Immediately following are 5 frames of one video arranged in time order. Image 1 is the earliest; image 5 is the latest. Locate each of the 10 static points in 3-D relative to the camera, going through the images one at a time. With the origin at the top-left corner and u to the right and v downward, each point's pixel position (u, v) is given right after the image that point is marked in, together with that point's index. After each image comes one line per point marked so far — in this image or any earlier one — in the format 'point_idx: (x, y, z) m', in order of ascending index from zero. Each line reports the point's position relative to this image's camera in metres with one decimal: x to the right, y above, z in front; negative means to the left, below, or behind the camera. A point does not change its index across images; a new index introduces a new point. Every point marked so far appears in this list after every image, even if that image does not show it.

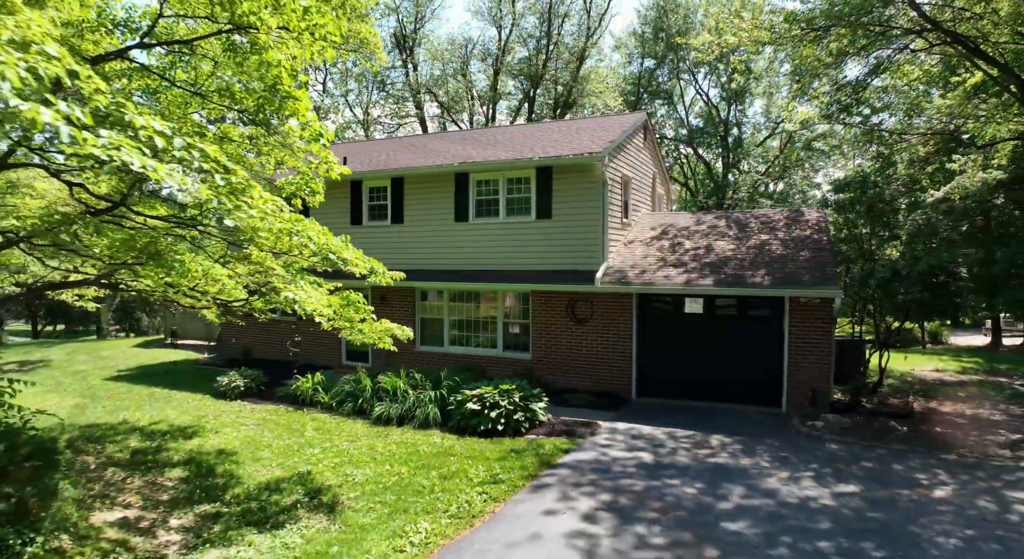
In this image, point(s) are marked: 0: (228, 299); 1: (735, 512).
0: (-3.5, -0.2, +7.8) m
1: (+2.1, -2.2, +6.2) m
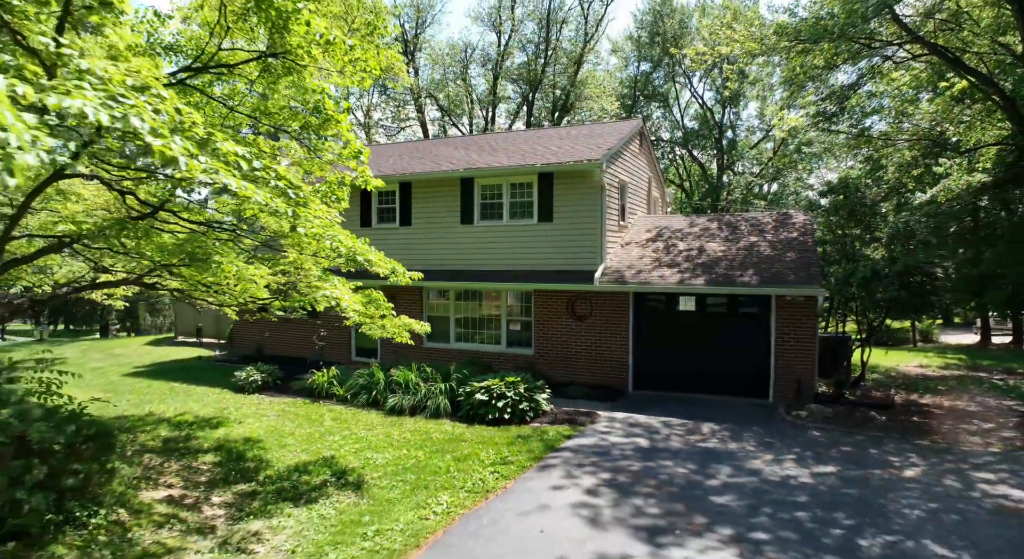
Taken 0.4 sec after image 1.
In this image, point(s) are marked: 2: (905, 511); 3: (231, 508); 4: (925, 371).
0: (-3.5, -0.2, +8.4) m
1: (+2.2, -2.2, +6.9) m
2: (+4.1, -2.3, +6.7) m
3: (-2.8, -2.3, +6.5) m
4: (+11.2, -2.5, +17.5) m
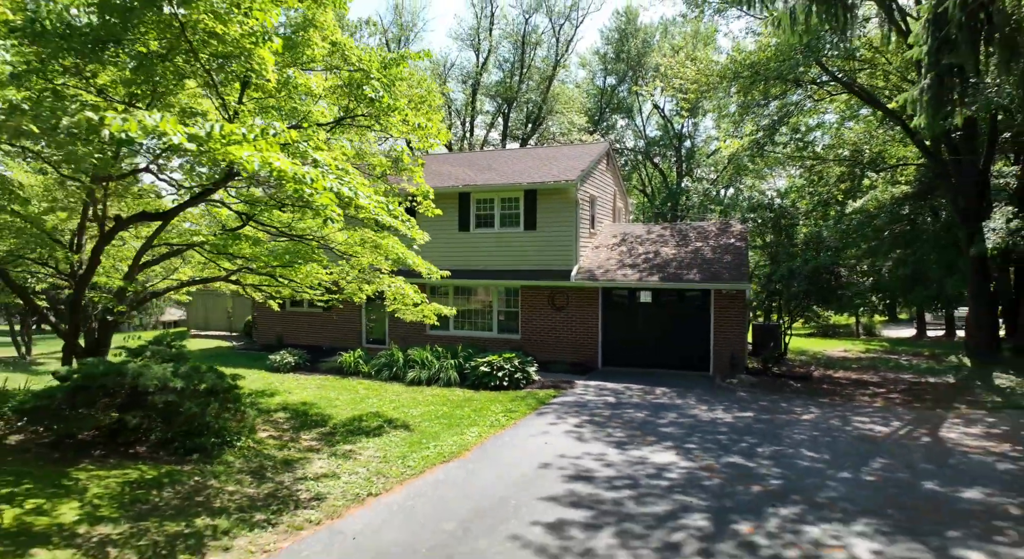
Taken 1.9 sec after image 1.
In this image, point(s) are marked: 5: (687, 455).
0: (-3.4, -0.2, +10.9) m
1: (+2.3, -2.2, +9.7) m
2: (+4.2, -2.3, +9.6) m
3: (-2.6, -2.2, +9.0) m
4: (+10.8, -2.4, +20.8) m
5: (+2.1, -2.1, +7.8) m
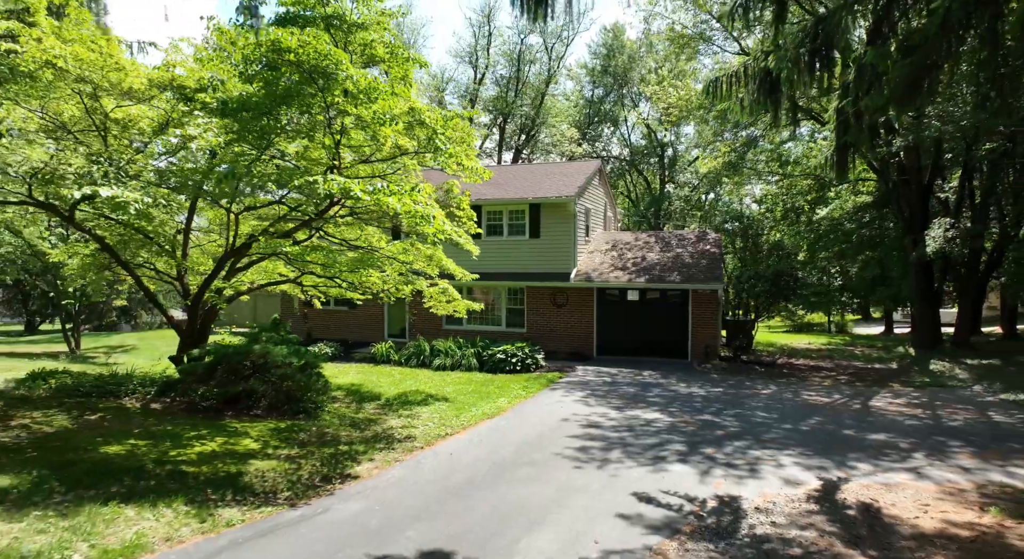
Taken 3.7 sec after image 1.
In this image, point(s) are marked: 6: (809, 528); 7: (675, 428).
0: (-3.1, -0.2, +13.3) m
1: (+2.7, -2.2, +12.2) m
2: (+4.5, -2.3, +12.1) m
3: (-2.2, -2.2, +11.4) m
4: (+10.8, -2.4, +23.5) m
5: (+2.5, -2.2, +10.4) m
6: (+2.4, -2.0, +5.3) m
7: (+2.3, -2.1, +9.3) m
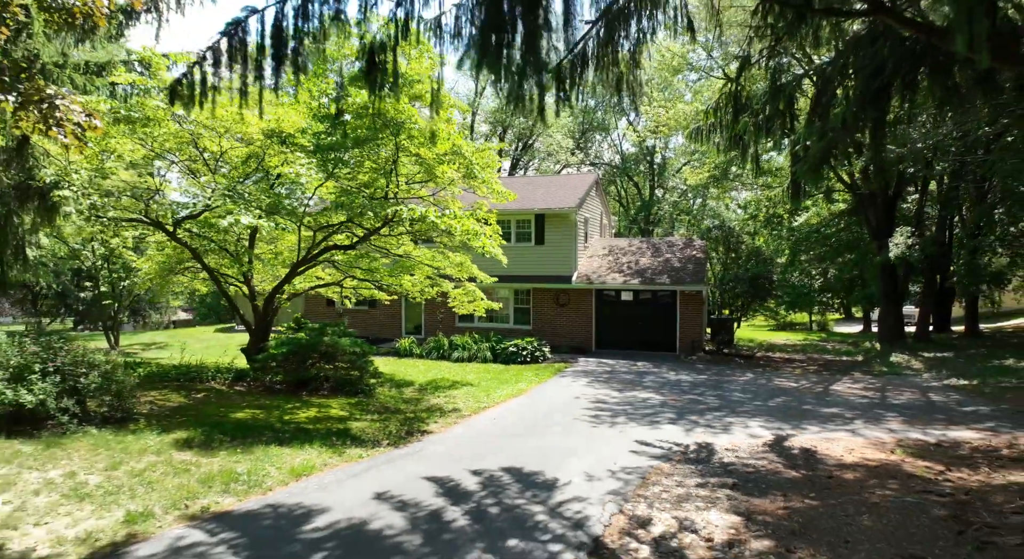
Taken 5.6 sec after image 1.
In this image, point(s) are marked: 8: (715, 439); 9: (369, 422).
0: (-2.8, -0.3, +15.4) m
1: (+3.0, -2.3, +14.4) m
2: (+4.9, -2.4, +14.4) m
3: (-1.9, -2.3, +13.5) m
4: (+11.0, -2.5, +25.9) m
5: (+2.9, -2.2, +12.6) m
6: (+2.9, -2.1, +7.5) m
7: (+2.7, -2.2, +11.5) m
8: (+2.7, -2.1, +8.5) m
9: (-2.0, -2.0, +8.8) m
